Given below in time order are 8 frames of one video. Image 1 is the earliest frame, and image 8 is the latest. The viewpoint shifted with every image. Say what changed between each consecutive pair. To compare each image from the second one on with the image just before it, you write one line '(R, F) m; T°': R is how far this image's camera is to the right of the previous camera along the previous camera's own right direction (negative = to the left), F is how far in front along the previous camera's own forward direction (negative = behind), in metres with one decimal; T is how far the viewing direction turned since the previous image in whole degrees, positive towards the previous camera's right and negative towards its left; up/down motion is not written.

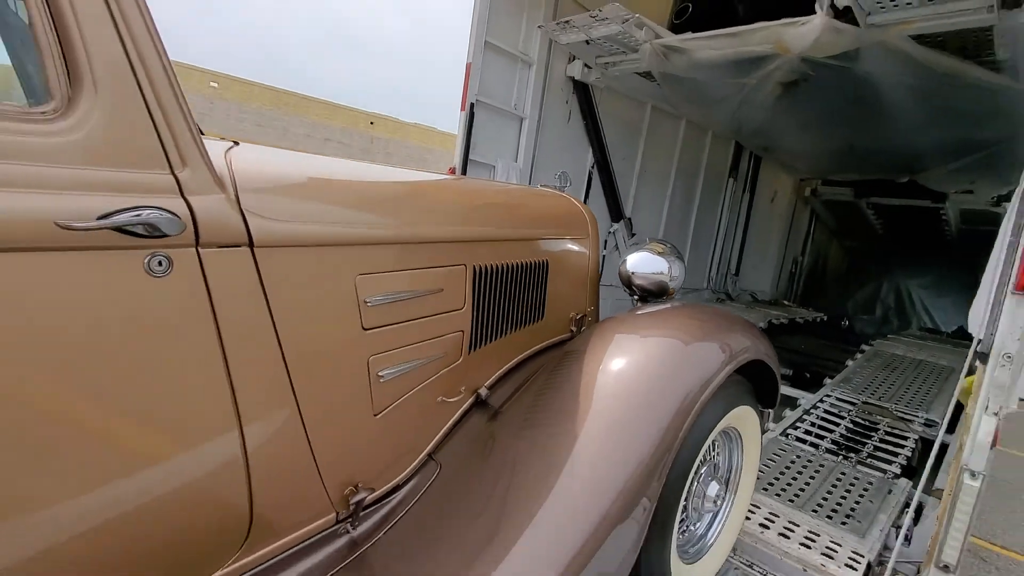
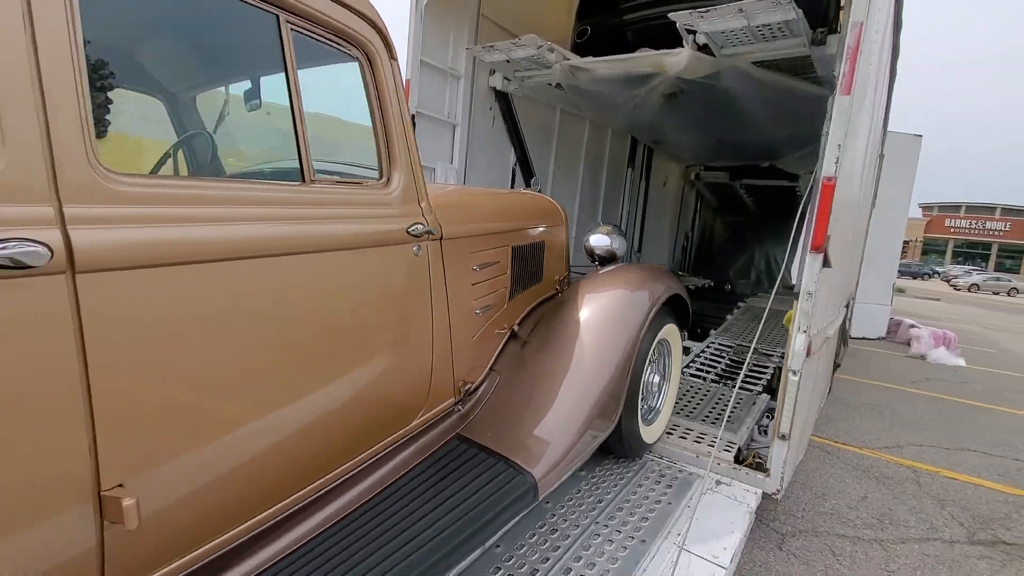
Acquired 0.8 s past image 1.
(-0.2, -0.5) m; +9°
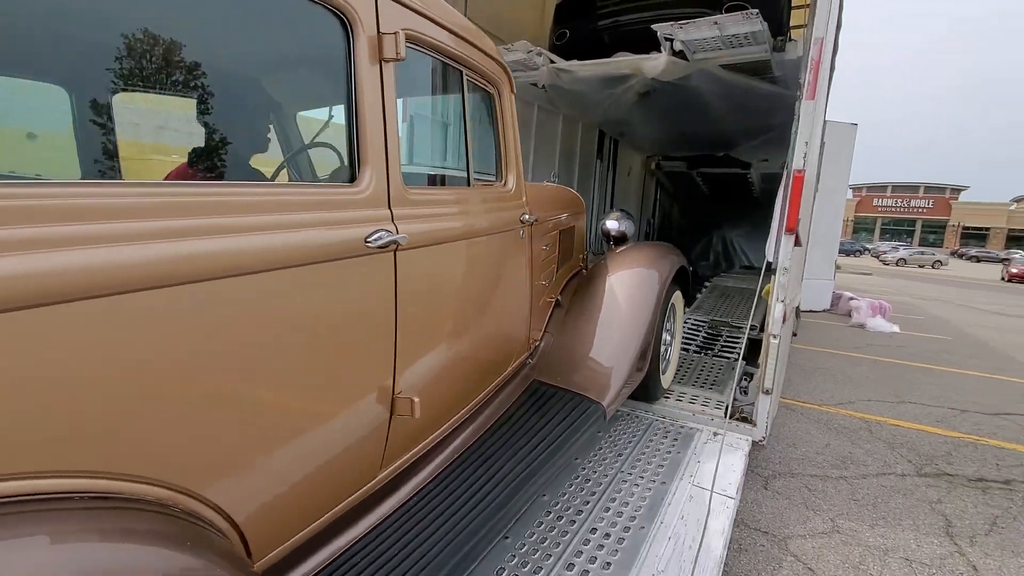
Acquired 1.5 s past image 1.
(-0.3, -0.3) m; +5°
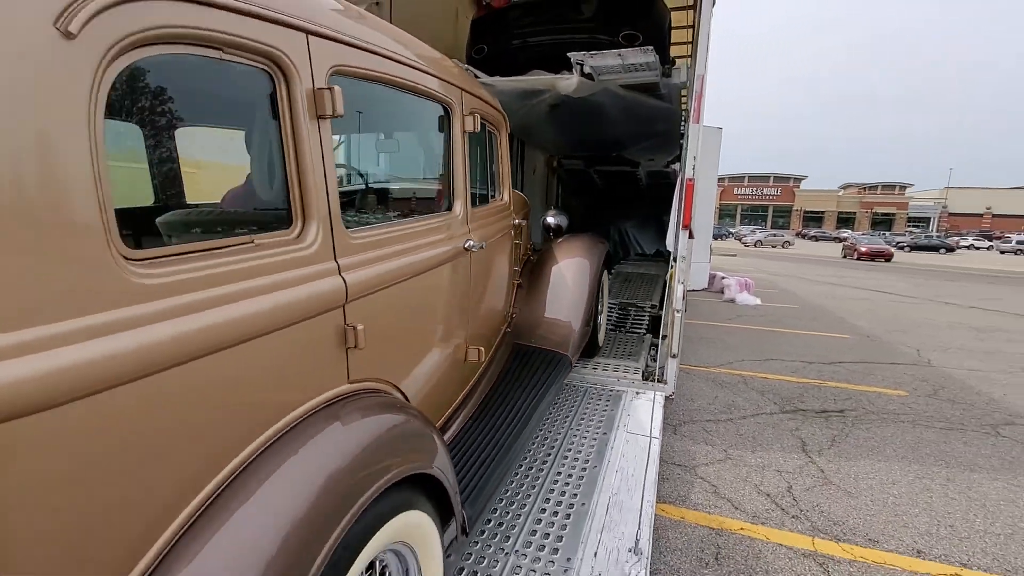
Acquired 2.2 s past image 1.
(-0.4, -0.4) m; +11°
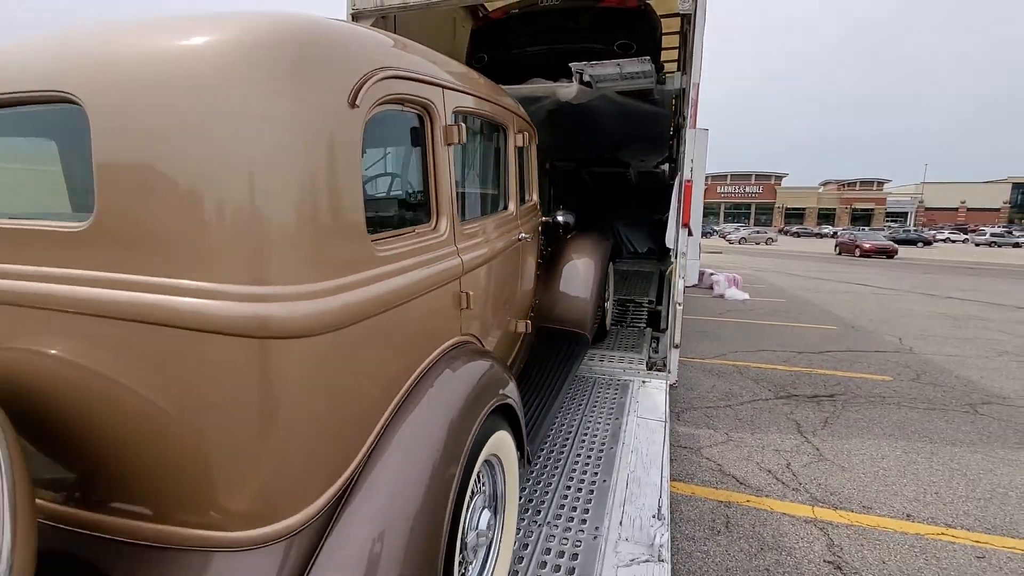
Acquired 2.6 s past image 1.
(-0.2, -0.2) m; +1°
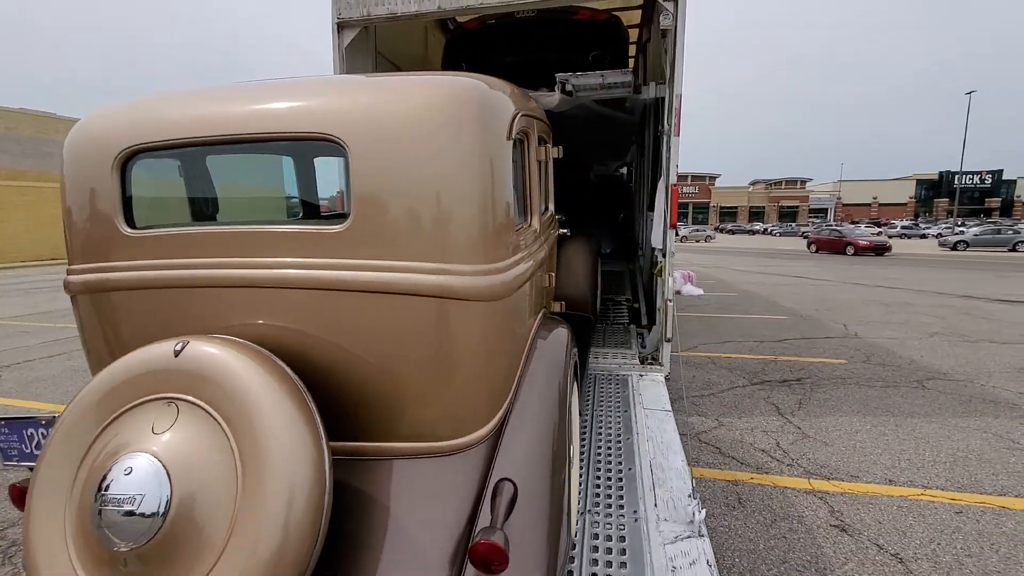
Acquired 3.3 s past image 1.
(-0.4, -0.1) m; +6°
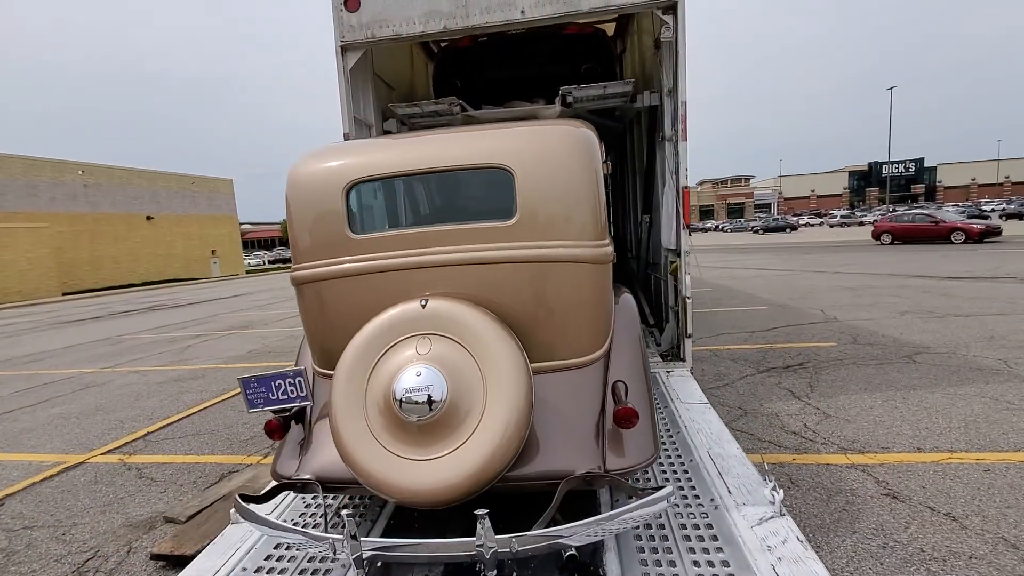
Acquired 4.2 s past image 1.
(-0.5, 0.0) m; +4°
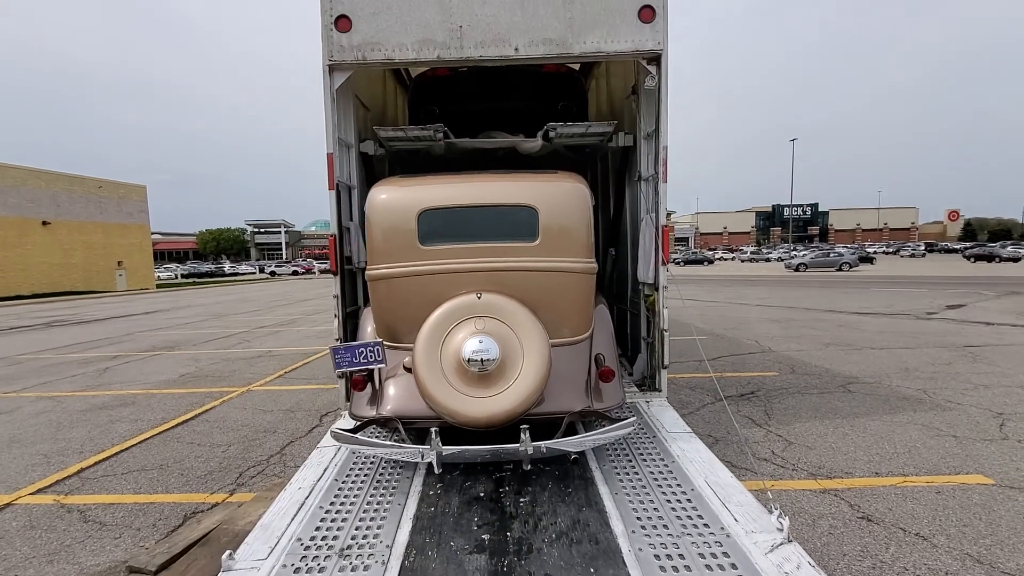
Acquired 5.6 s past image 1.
(-0.5, 0.0) m; +8°
